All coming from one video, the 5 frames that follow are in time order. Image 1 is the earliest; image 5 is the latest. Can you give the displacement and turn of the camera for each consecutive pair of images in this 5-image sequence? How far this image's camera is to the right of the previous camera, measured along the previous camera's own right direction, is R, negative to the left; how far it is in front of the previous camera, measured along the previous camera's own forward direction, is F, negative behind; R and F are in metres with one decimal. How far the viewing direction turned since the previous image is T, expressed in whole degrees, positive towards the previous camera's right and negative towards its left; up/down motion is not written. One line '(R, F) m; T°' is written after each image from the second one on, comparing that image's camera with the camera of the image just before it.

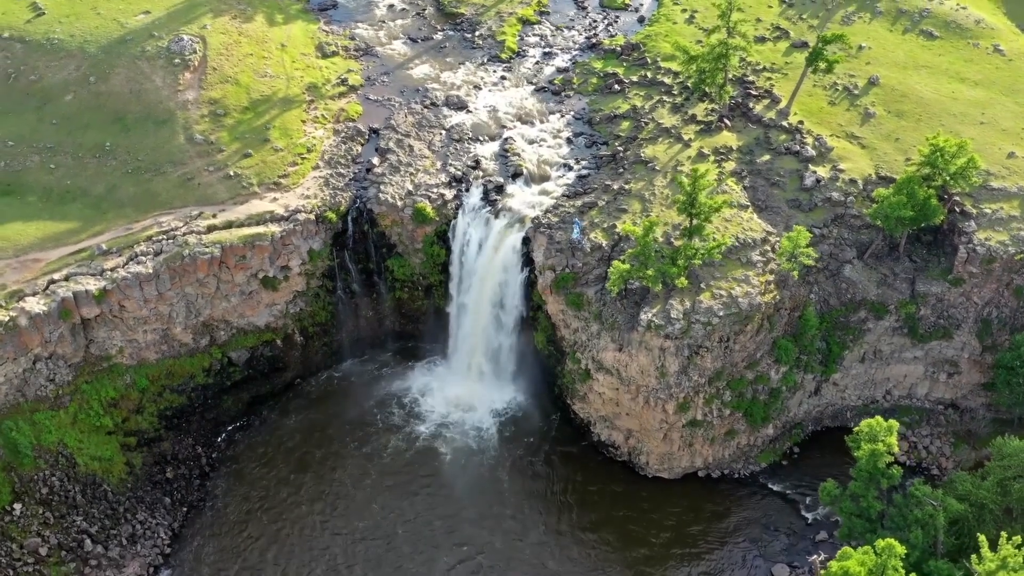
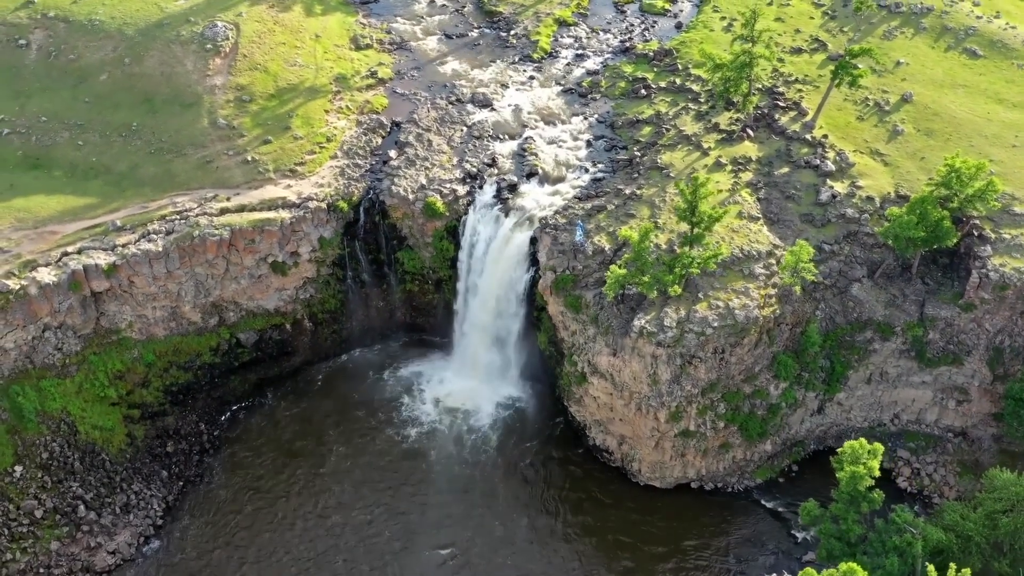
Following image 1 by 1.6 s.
(+1.8, +0.2) m; -3°
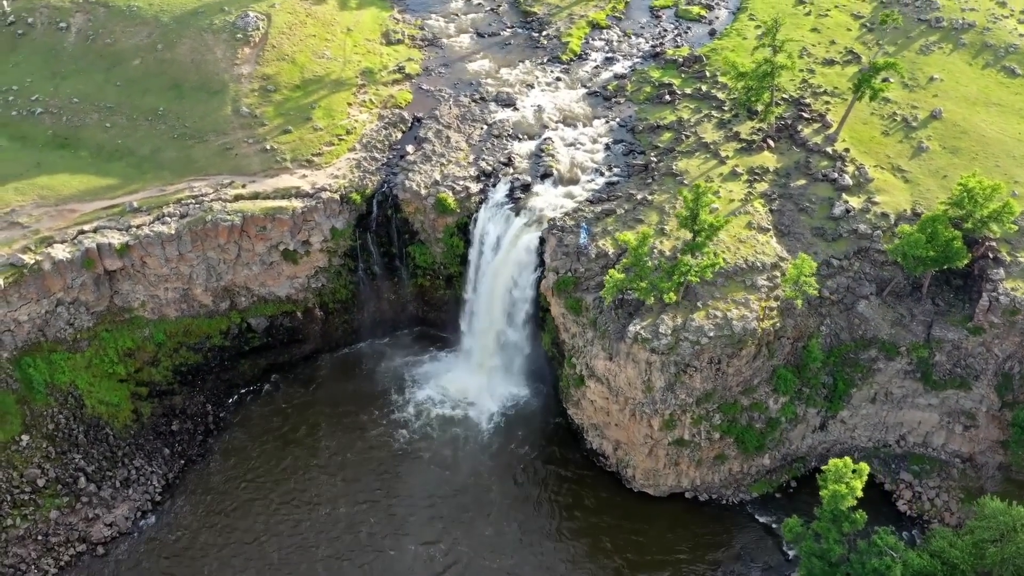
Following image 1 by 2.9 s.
(+1.5, 0.0) m; -2°
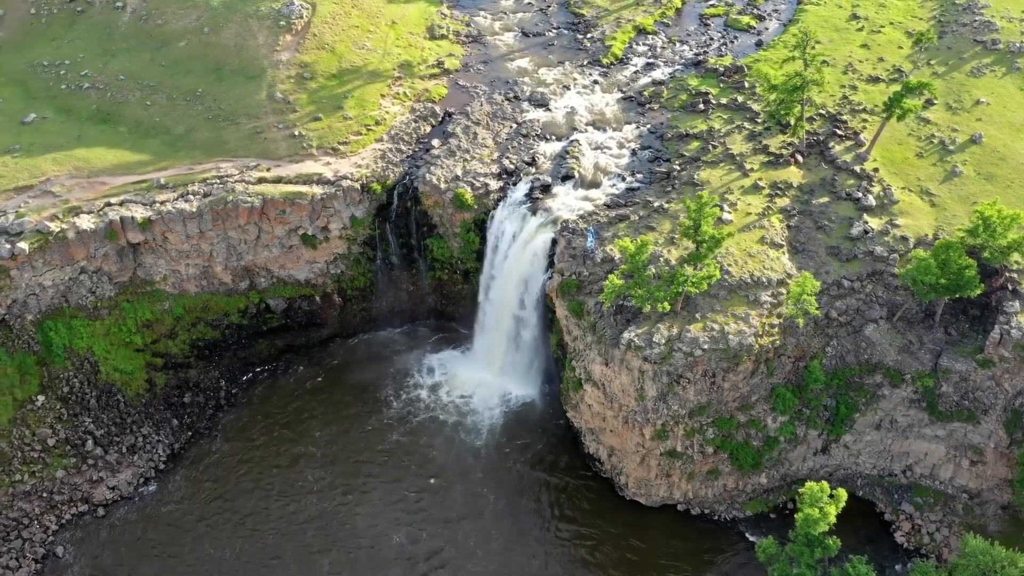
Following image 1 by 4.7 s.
(+2.0, -0.1) m; -3°
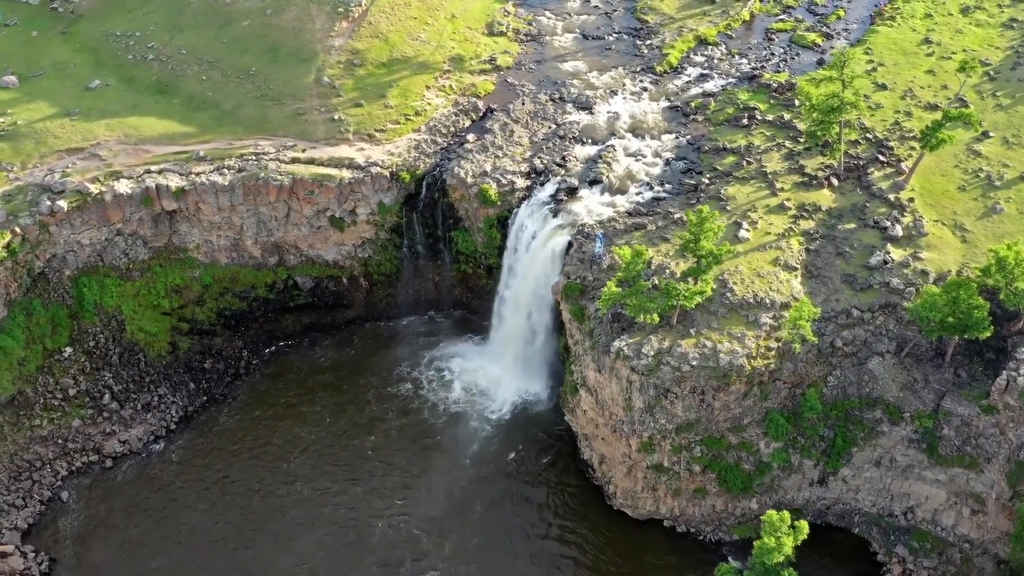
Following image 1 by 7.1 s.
(+2.7, -0.4) m; -4°
